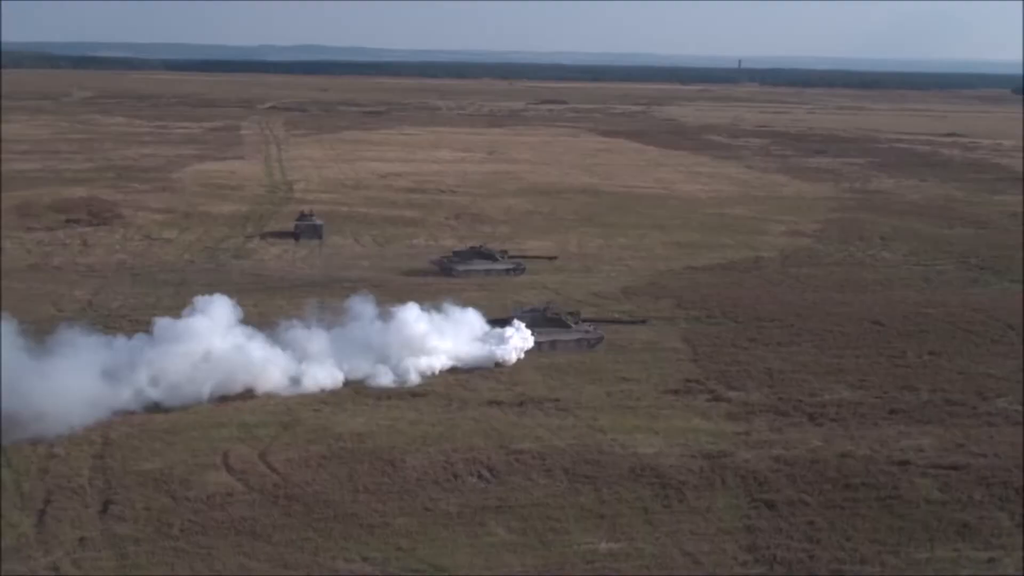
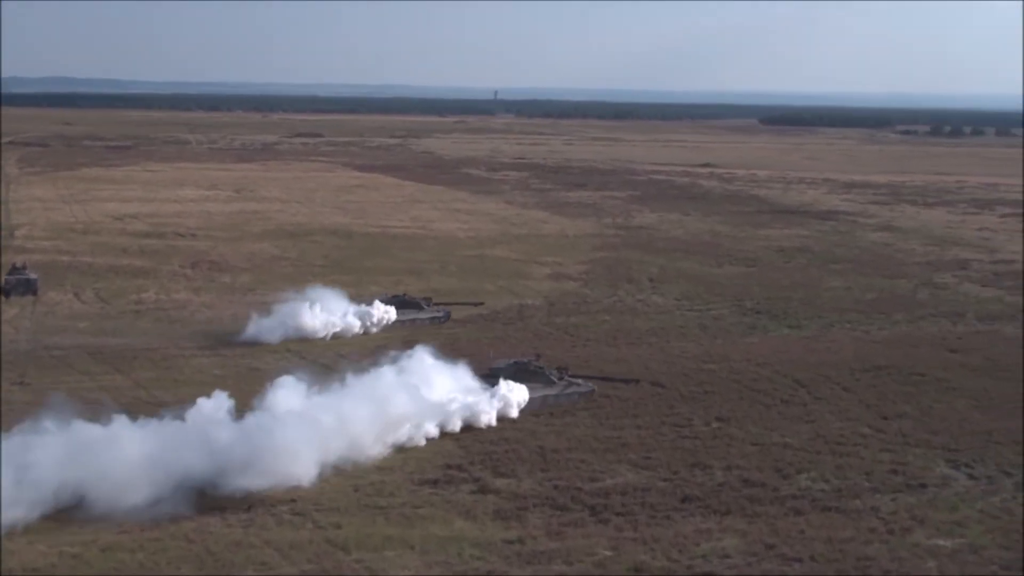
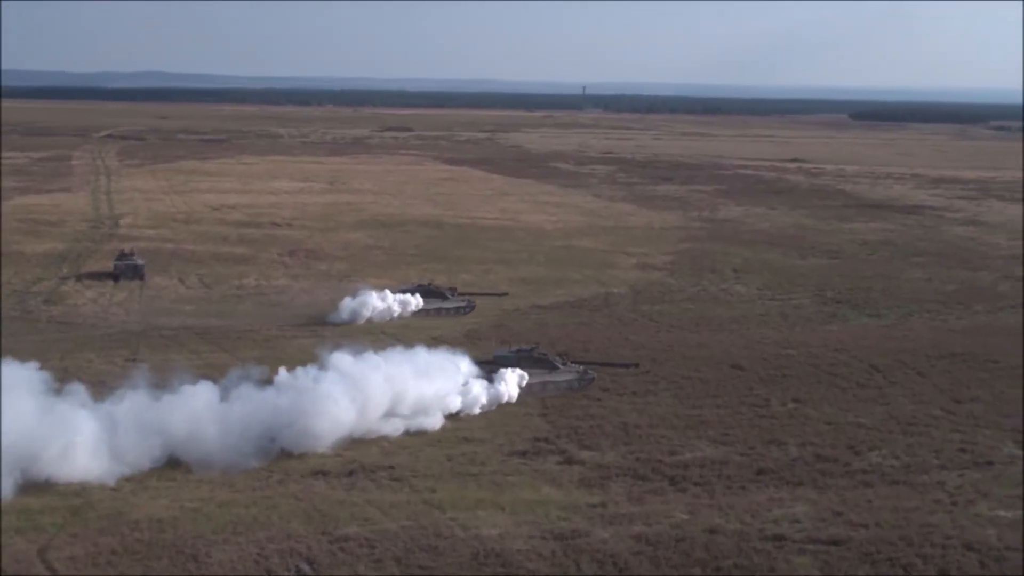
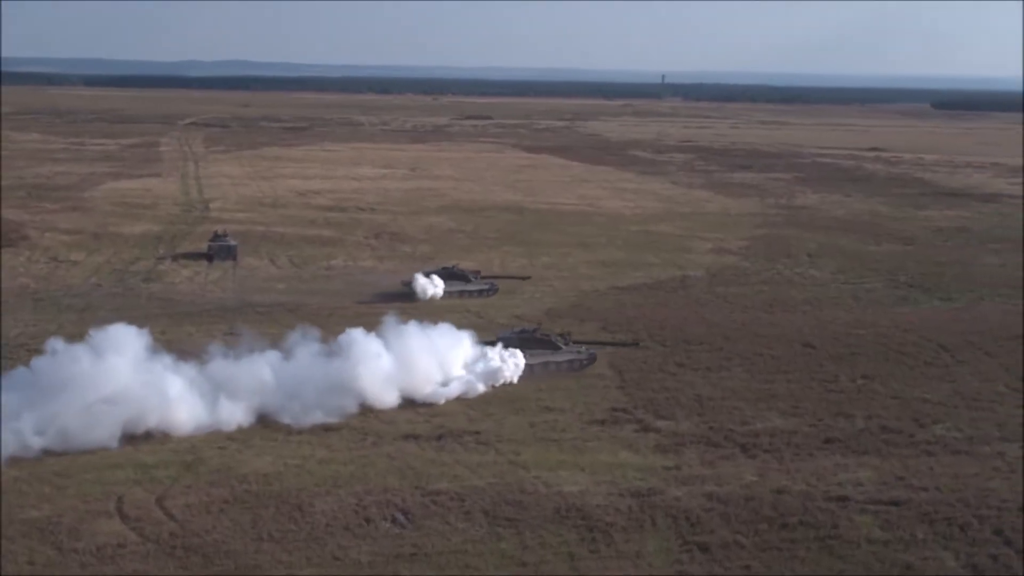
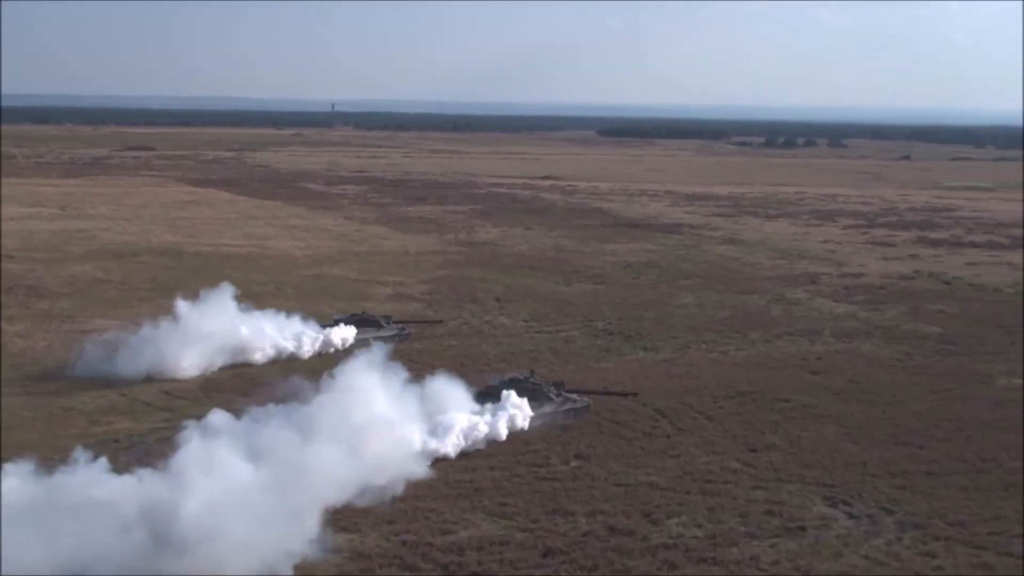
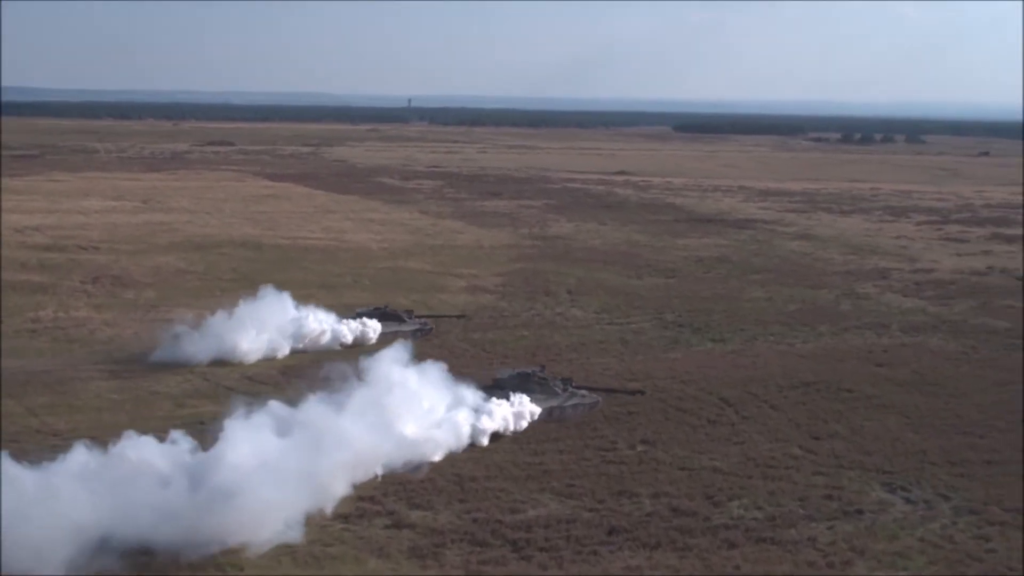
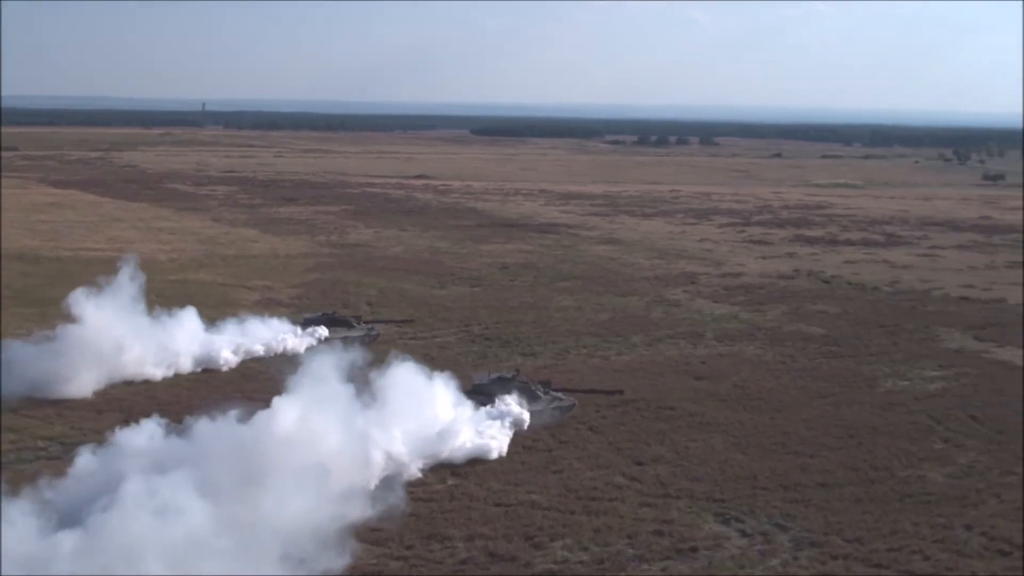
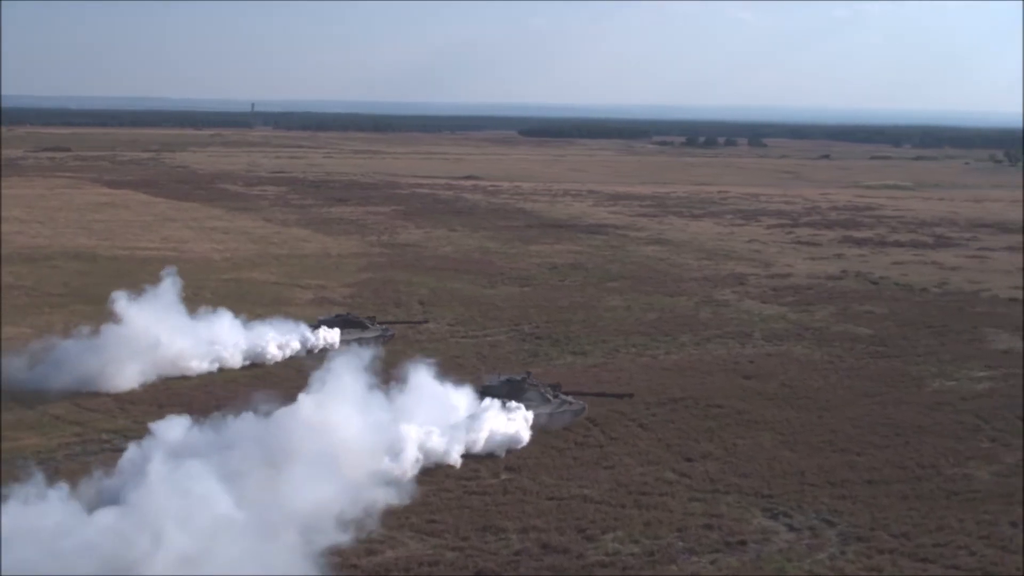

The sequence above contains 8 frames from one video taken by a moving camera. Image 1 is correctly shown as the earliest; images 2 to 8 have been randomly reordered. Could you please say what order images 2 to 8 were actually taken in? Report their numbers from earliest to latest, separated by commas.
4, 3, 2, 6, 5, 8, 7
